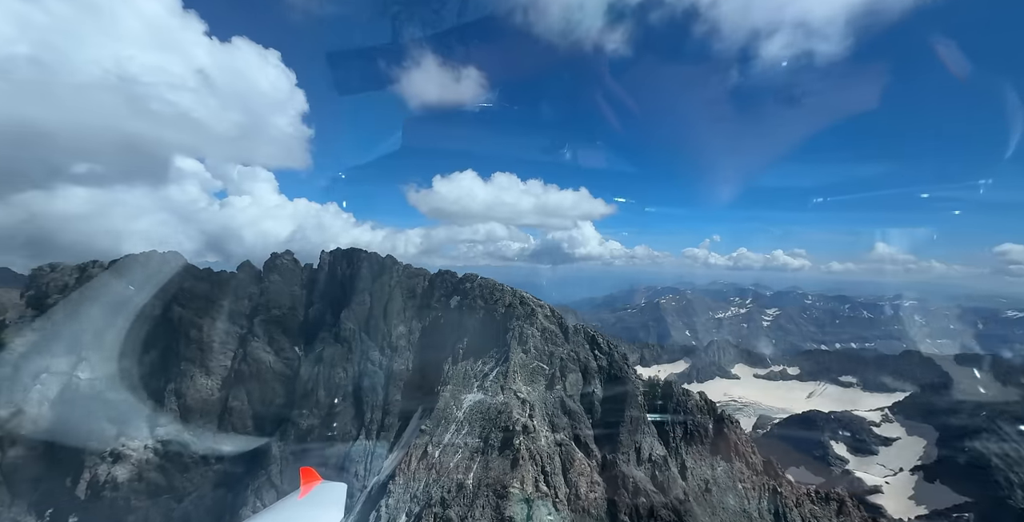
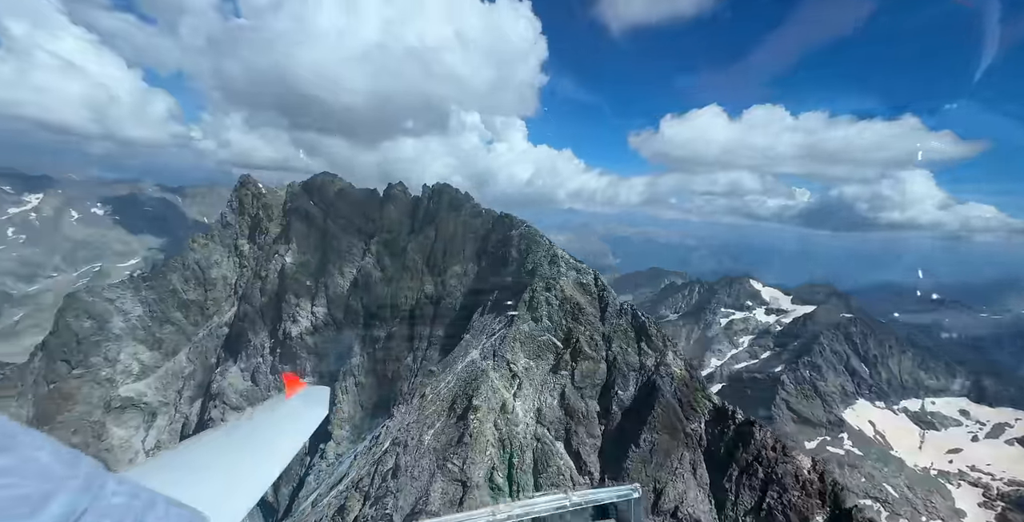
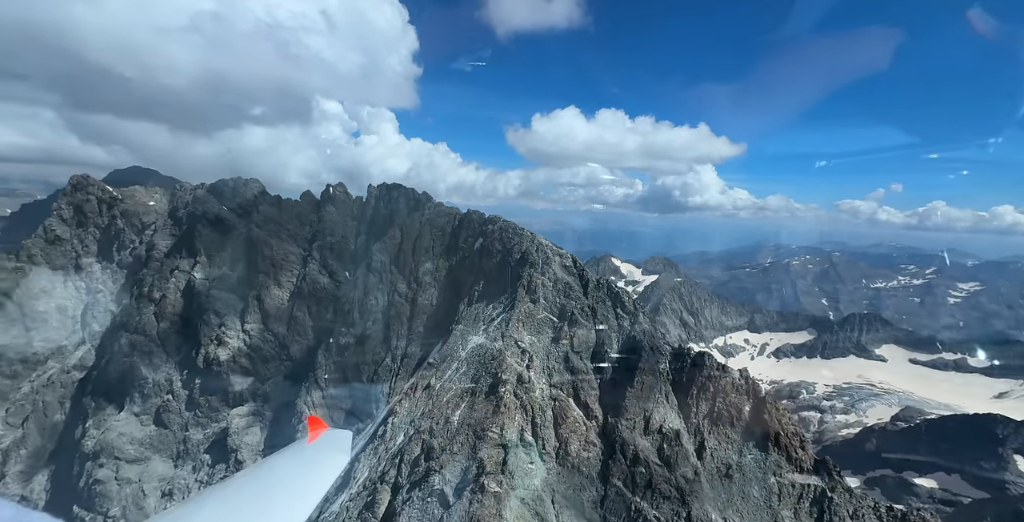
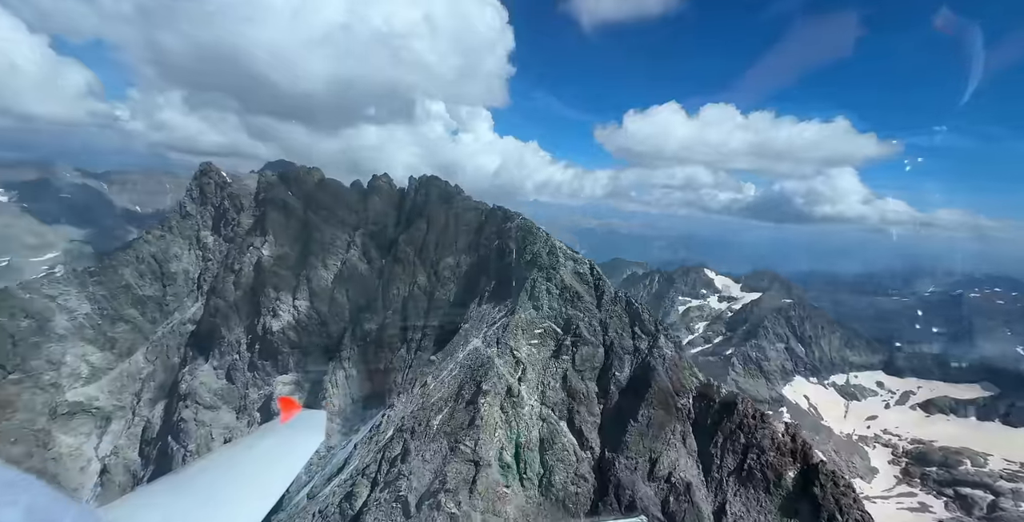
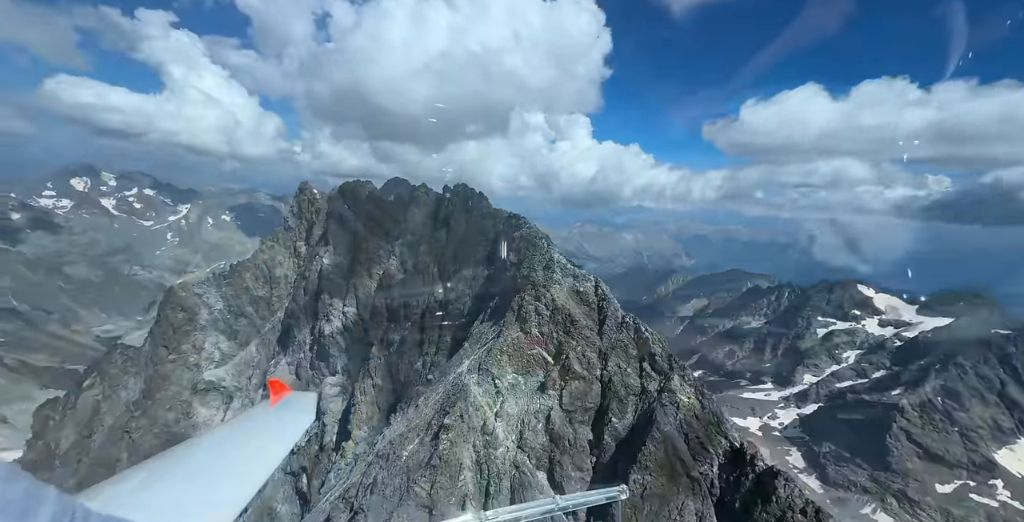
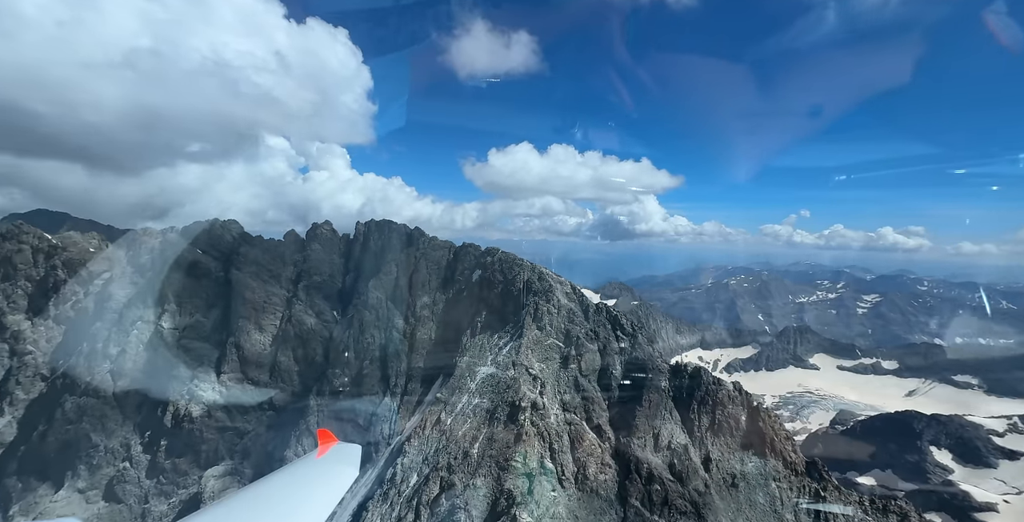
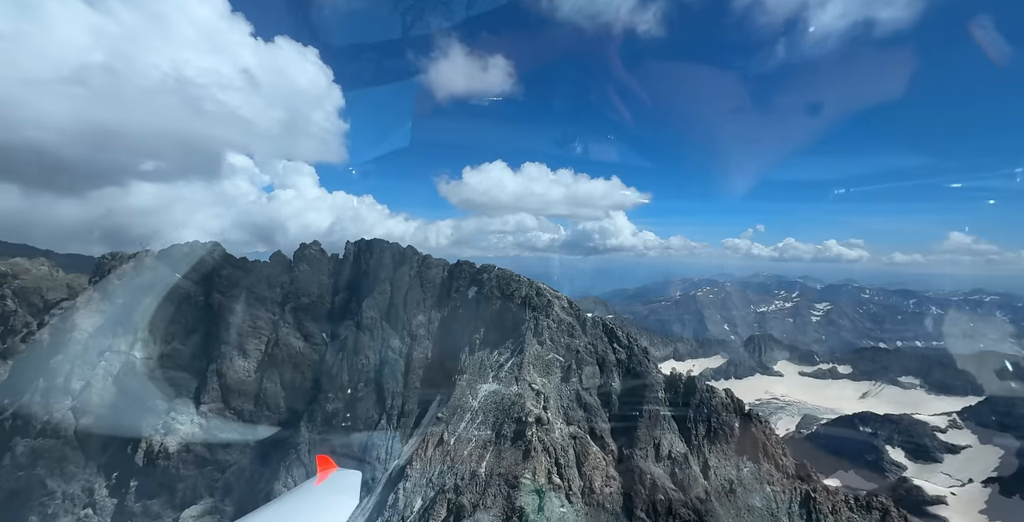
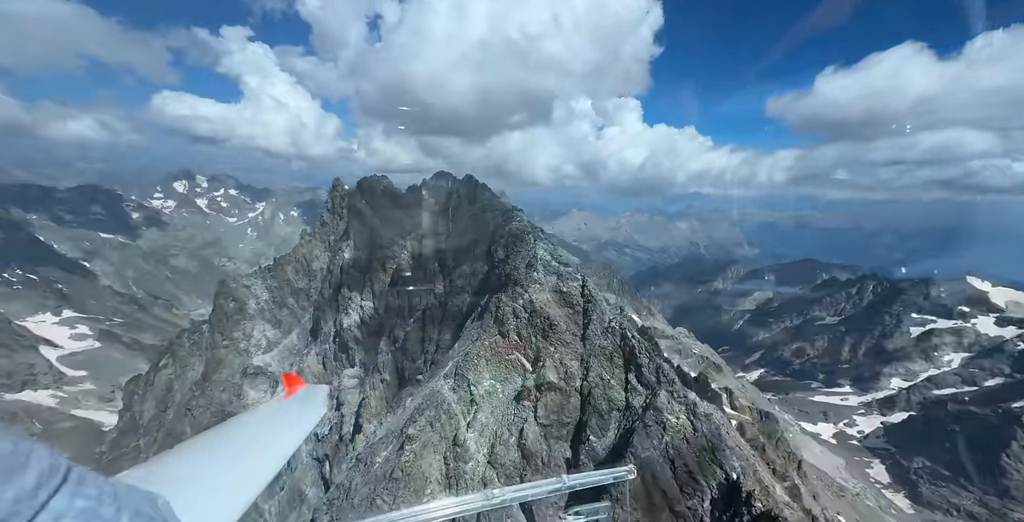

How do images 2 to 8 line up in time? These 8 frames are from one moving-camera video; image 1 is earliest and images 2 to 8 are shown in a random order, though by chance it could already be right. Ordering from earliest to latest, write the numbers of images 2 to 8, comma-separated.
7, 6, 3, 4, 2, 5, 8
